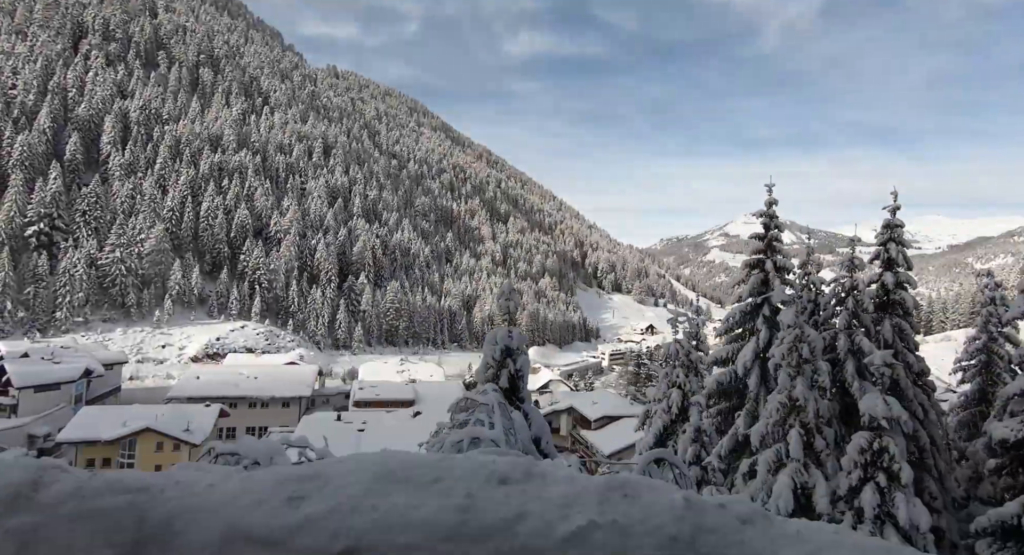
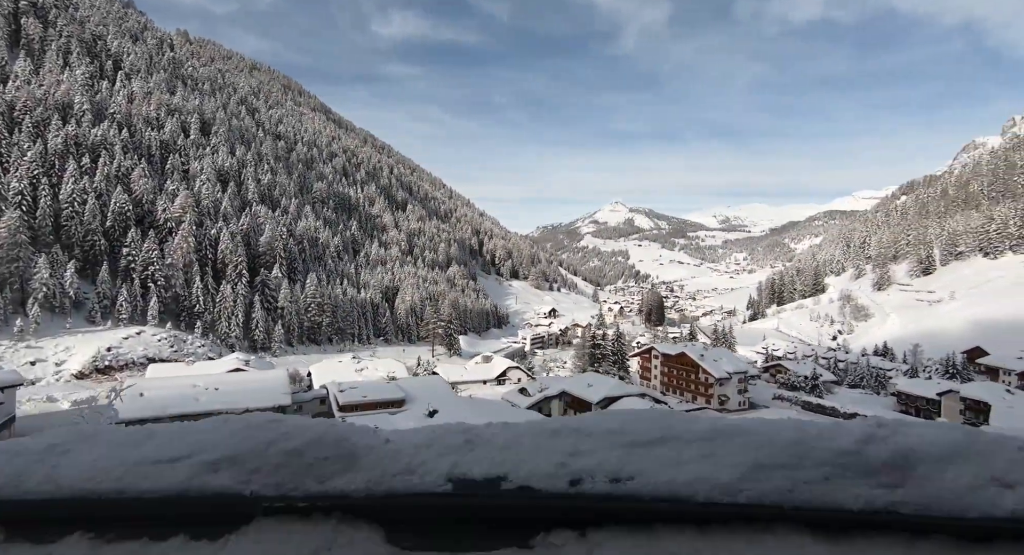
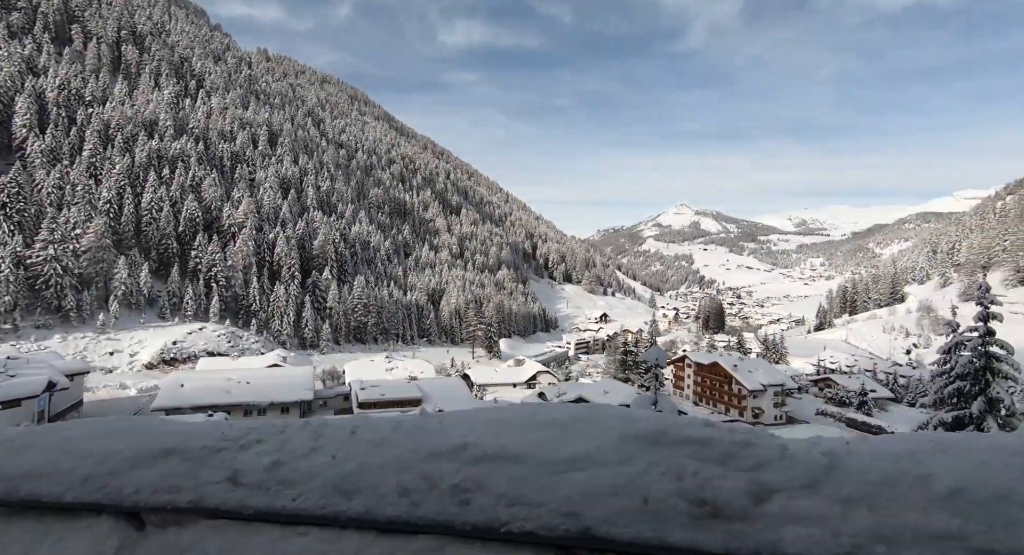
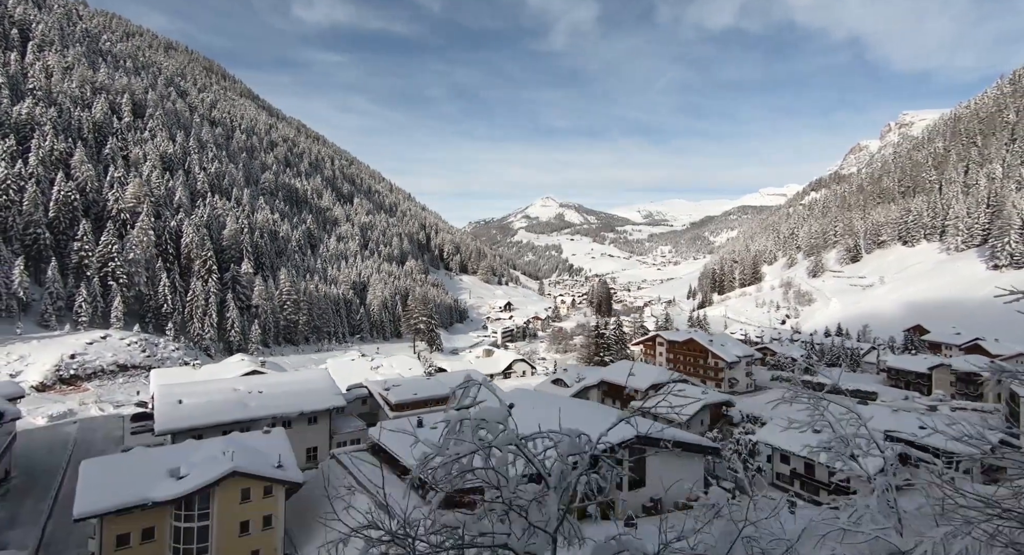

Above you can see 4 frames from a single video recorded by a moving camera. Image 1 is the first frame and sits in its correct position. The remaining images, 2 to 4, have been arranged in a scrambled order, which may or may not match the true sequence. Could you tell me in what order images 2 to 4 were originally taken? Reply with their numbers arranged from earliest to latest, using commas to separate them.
3, 2, 4
